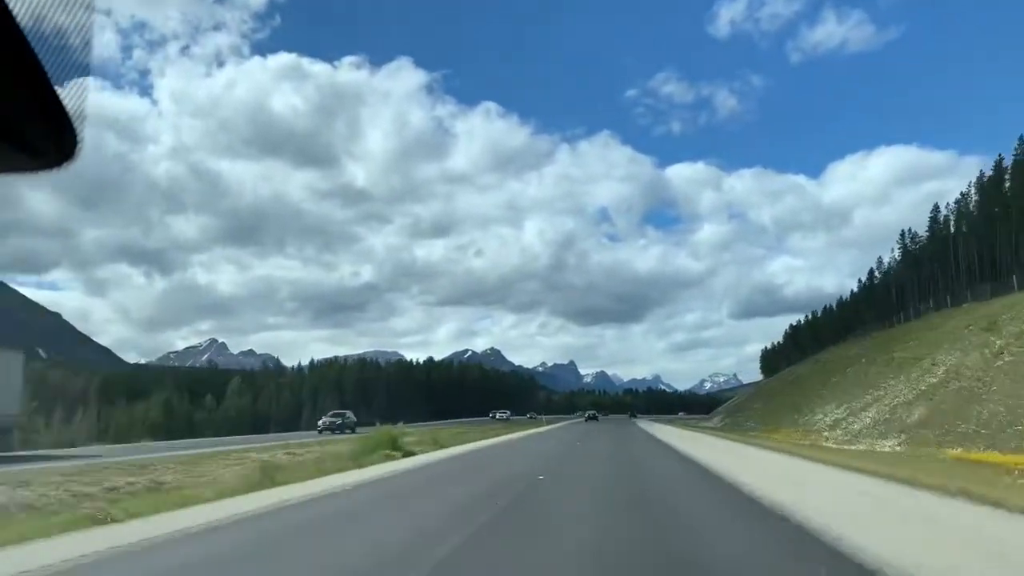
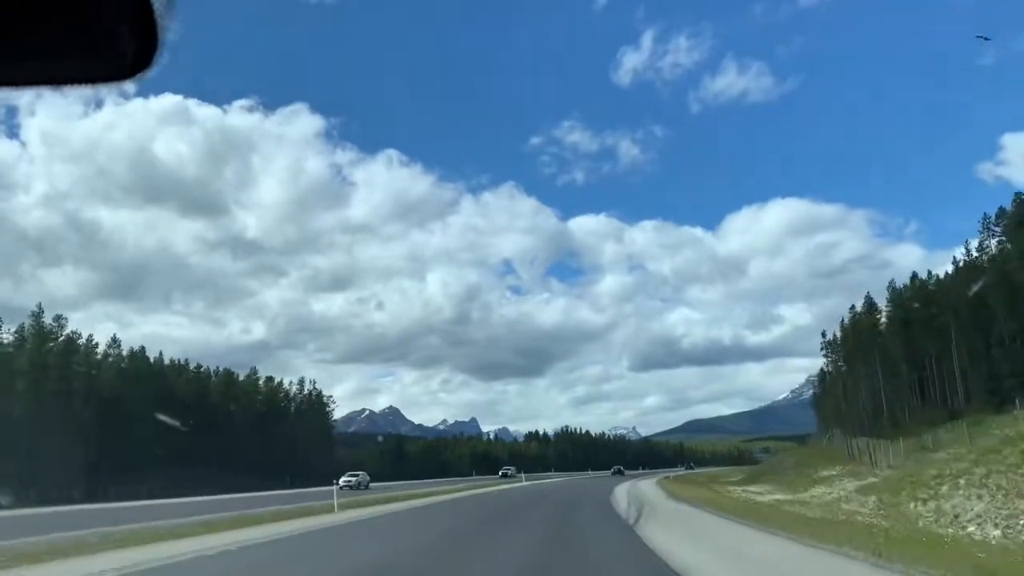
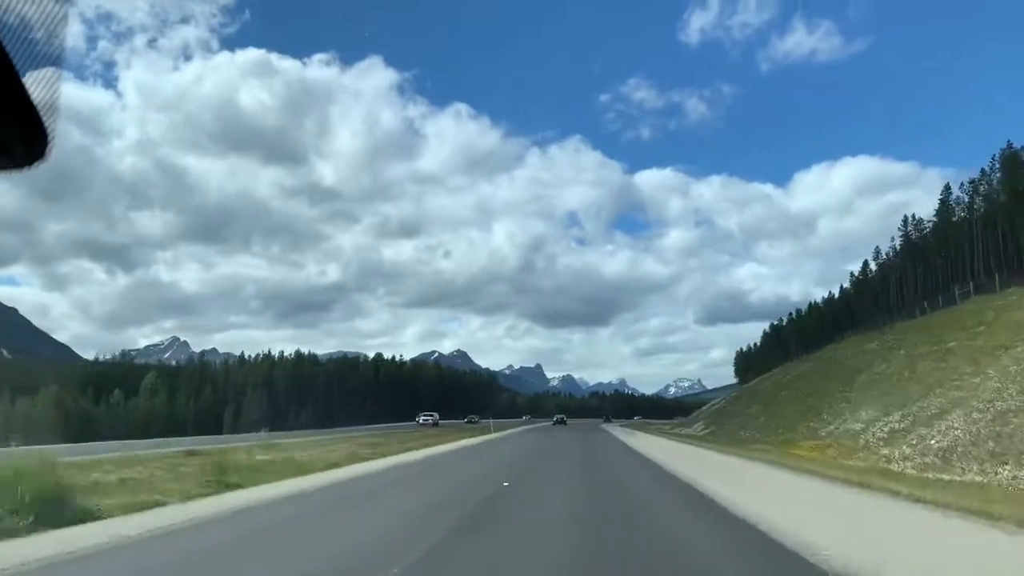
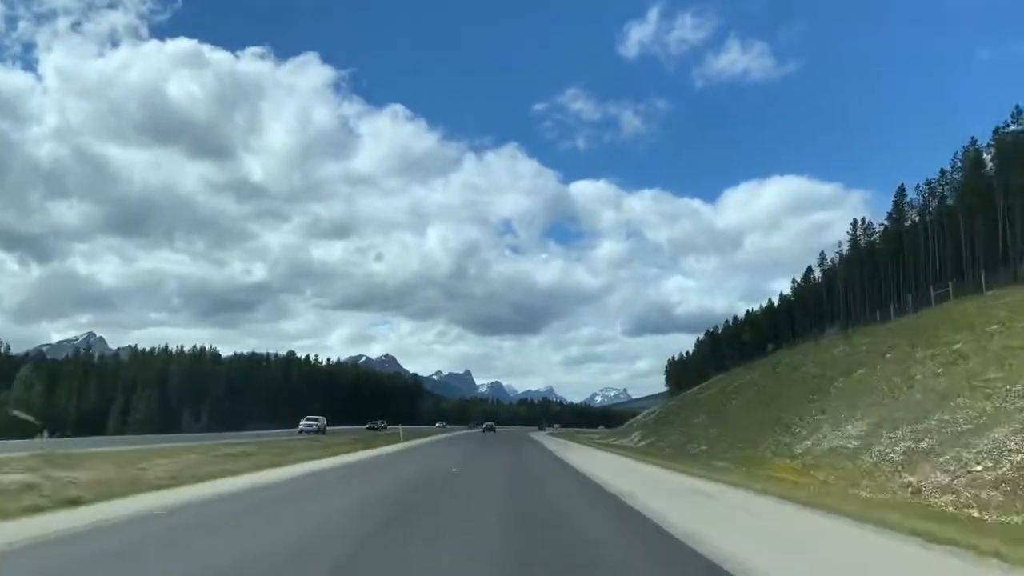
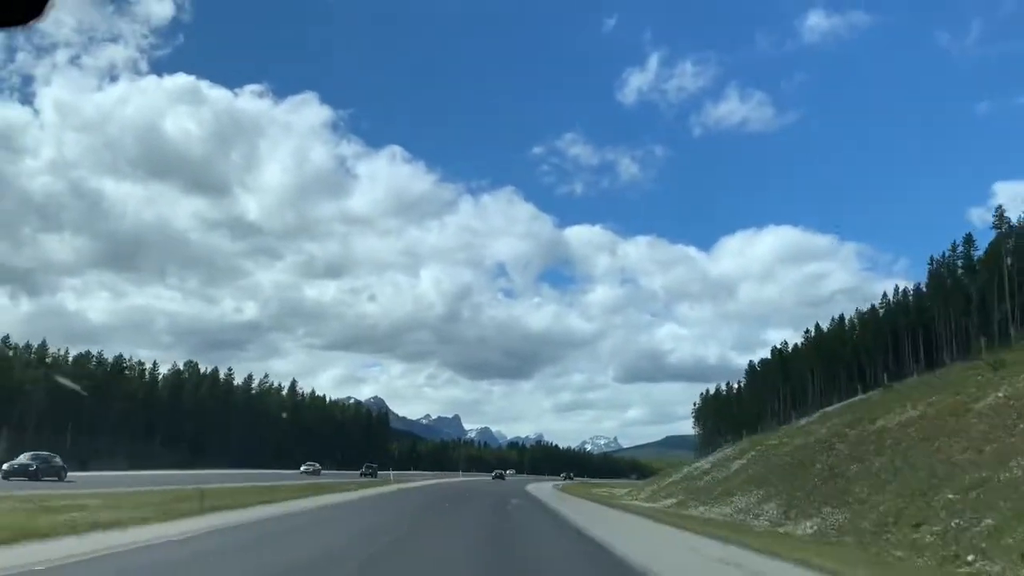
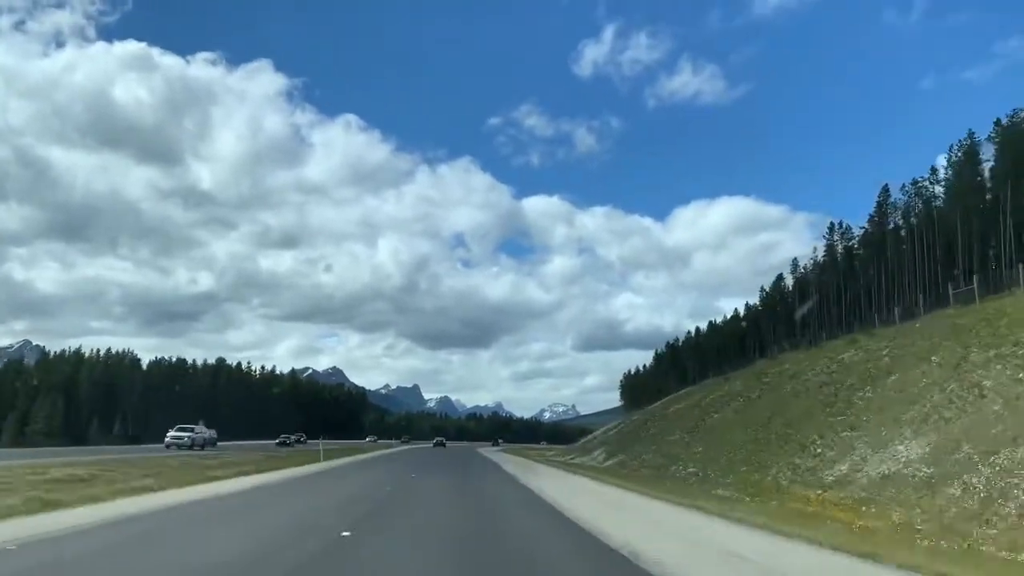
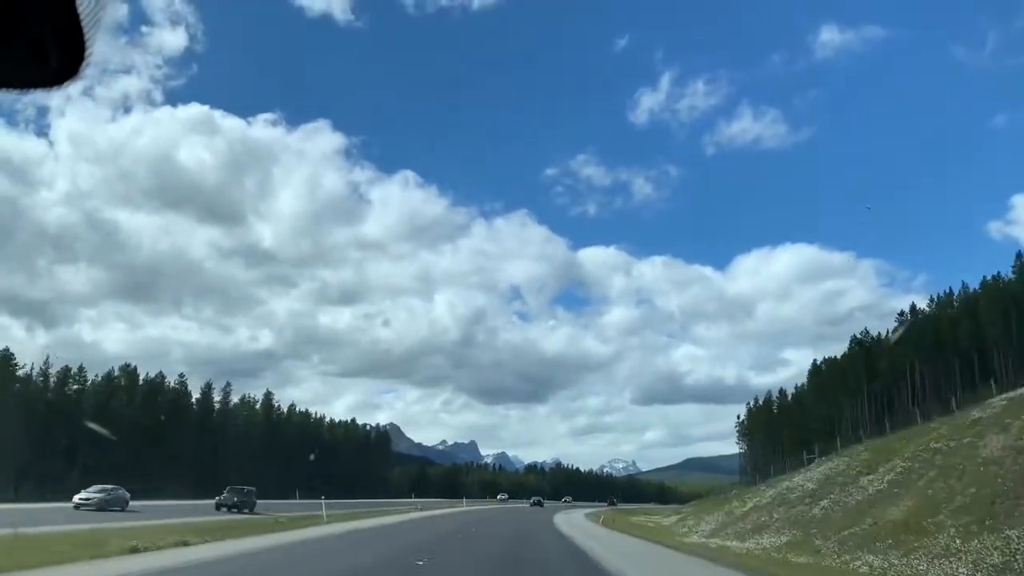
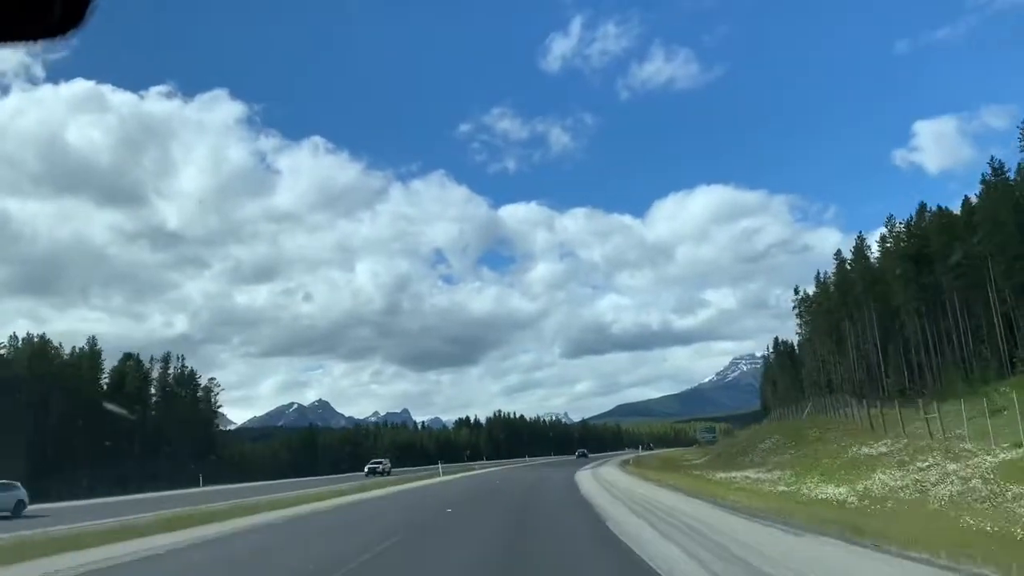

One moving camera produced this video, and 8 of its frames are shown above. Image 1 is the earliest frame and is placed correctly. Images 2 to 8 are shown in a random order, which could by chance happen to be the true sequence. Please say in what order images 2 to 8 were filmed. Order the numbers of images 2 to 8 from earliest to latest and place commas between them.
3, 4, 6, 5, 7, 2, 8
